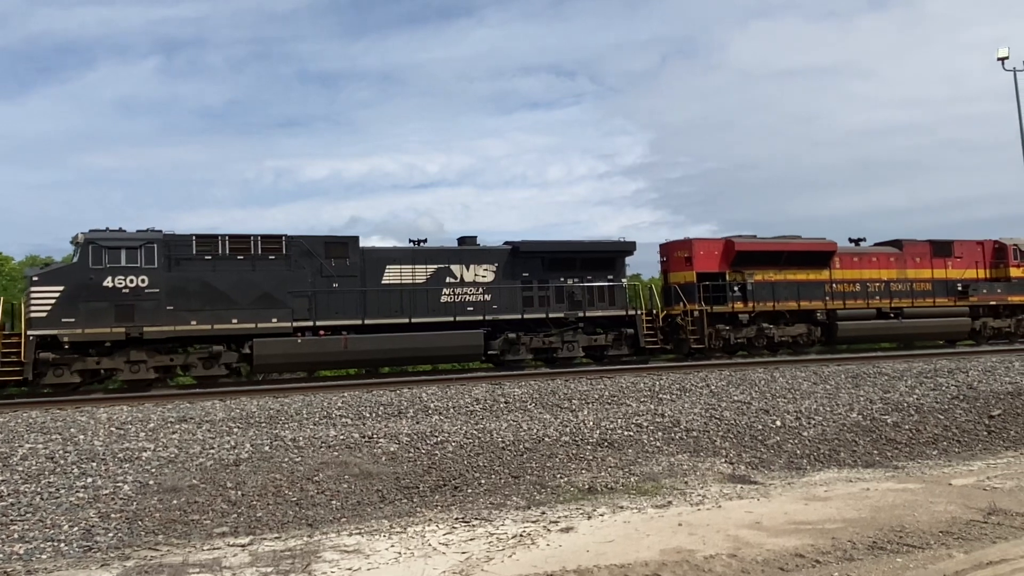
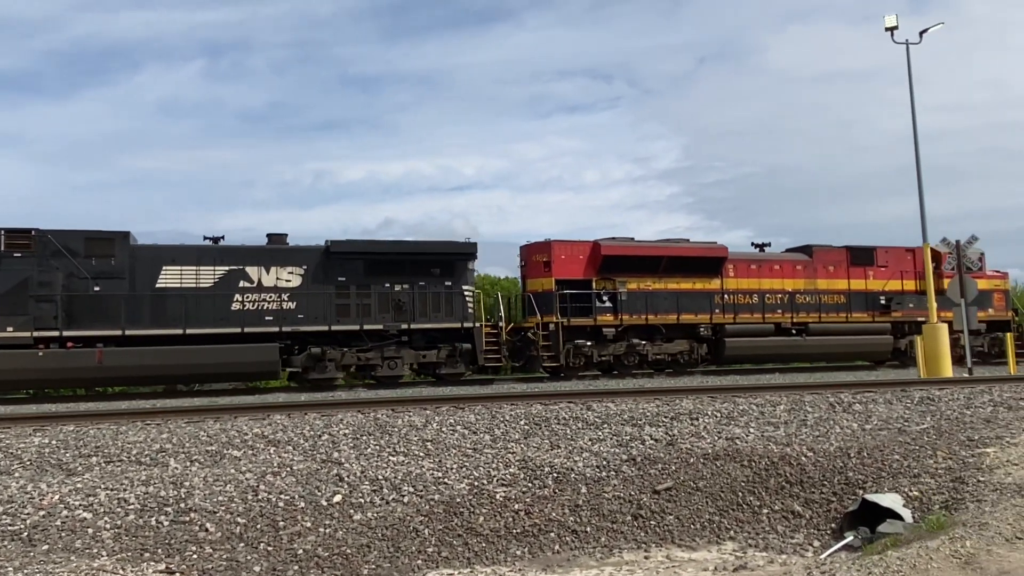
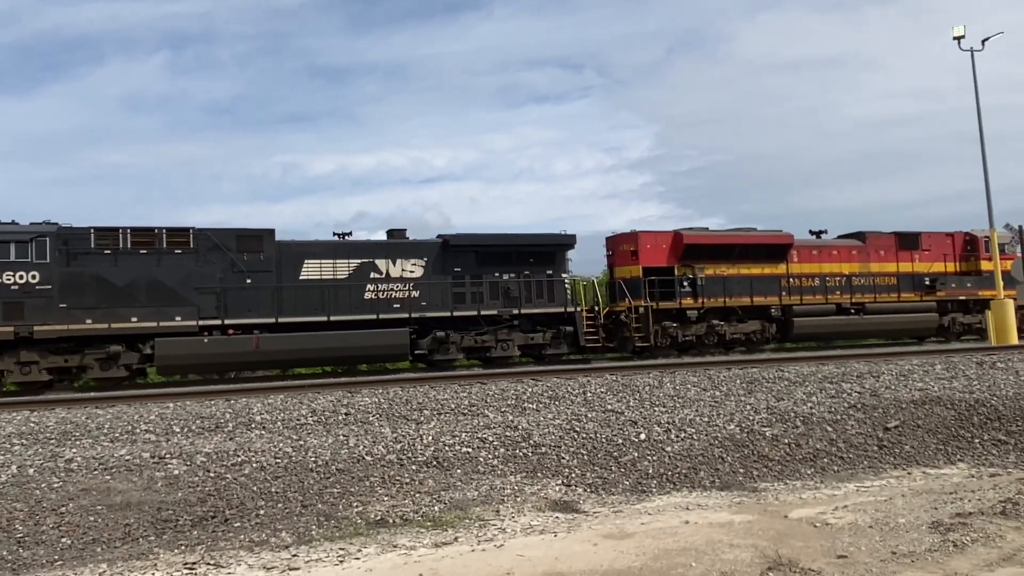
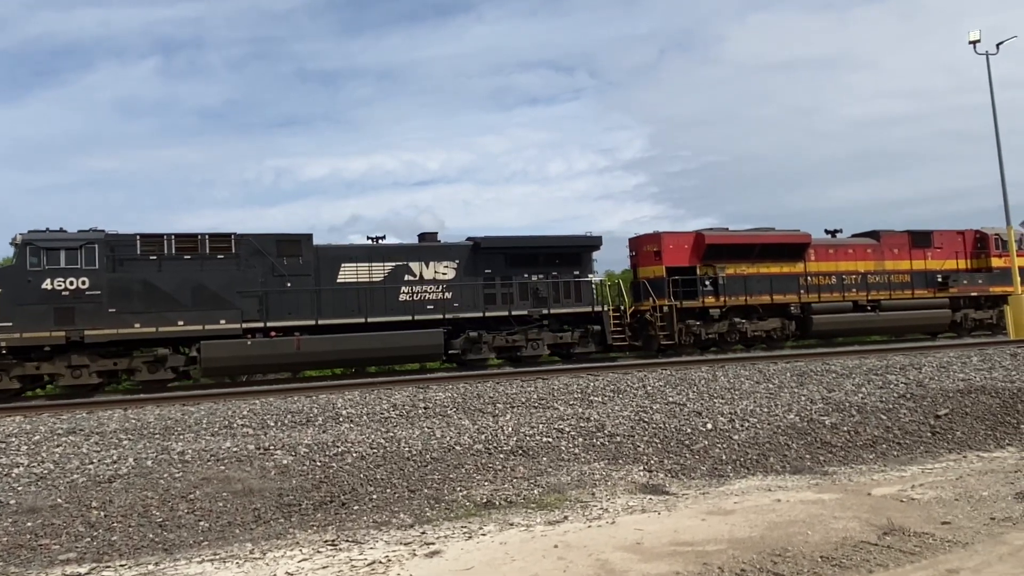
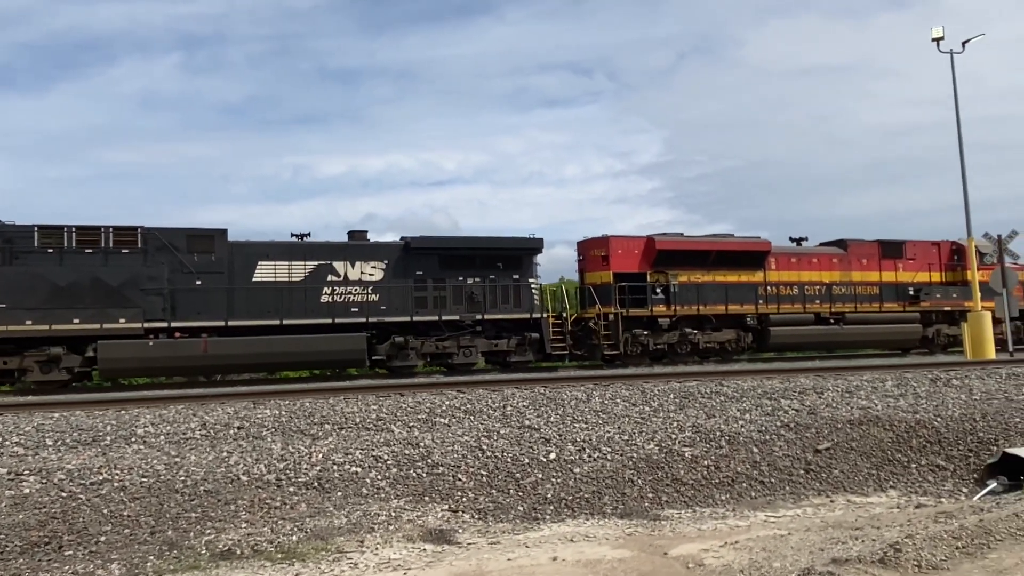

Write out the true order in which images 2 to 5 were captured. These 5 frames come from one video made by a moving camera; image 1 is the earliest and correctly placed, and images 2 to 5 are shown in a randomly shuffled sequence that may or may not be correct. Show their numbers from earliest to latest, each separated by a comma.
4, 3, 5, 2
